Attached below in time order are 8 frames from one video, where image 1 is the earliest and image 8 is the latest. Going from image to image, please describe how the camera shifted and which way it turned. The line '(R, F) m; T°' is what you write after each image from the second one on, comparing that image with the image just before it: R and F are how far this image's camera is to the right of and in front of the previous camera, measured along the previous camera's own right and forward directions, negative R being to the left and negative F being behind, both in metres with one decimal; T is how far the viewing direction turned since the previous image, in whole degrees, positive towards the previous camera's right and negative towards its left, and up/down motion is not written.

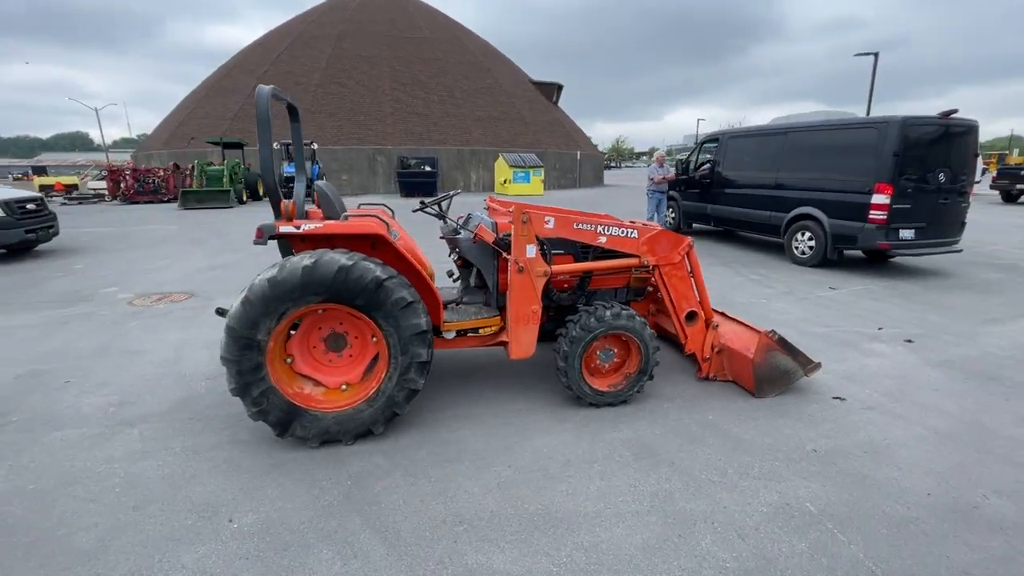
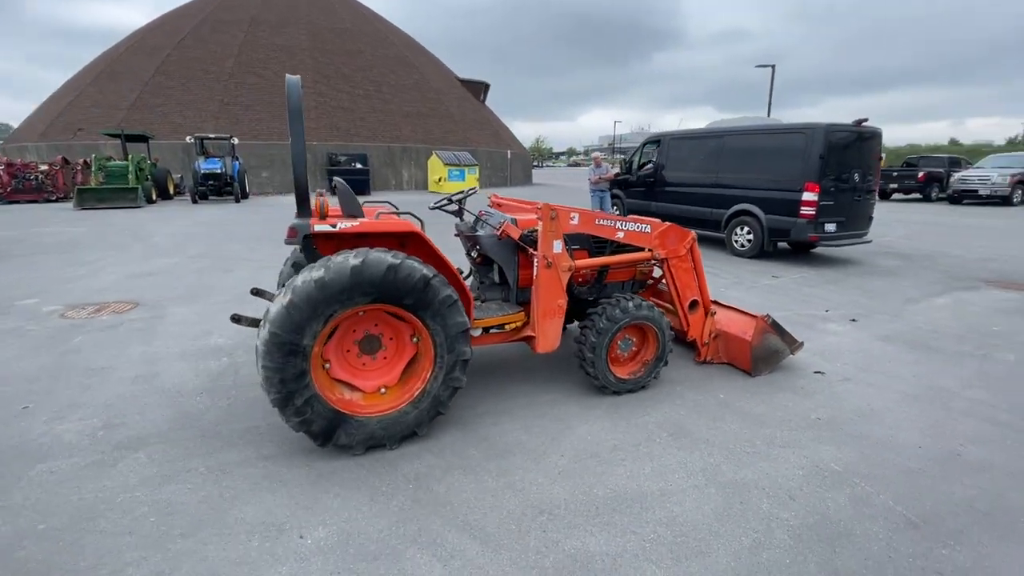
(-0.8, 0.0) m; +9°
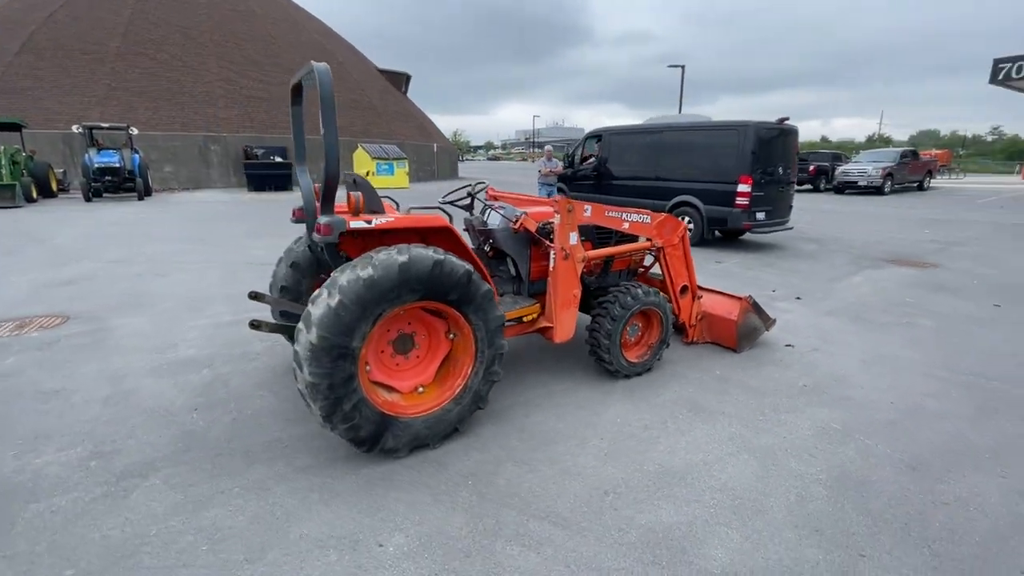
(-0.8, 0.0) m; +9°
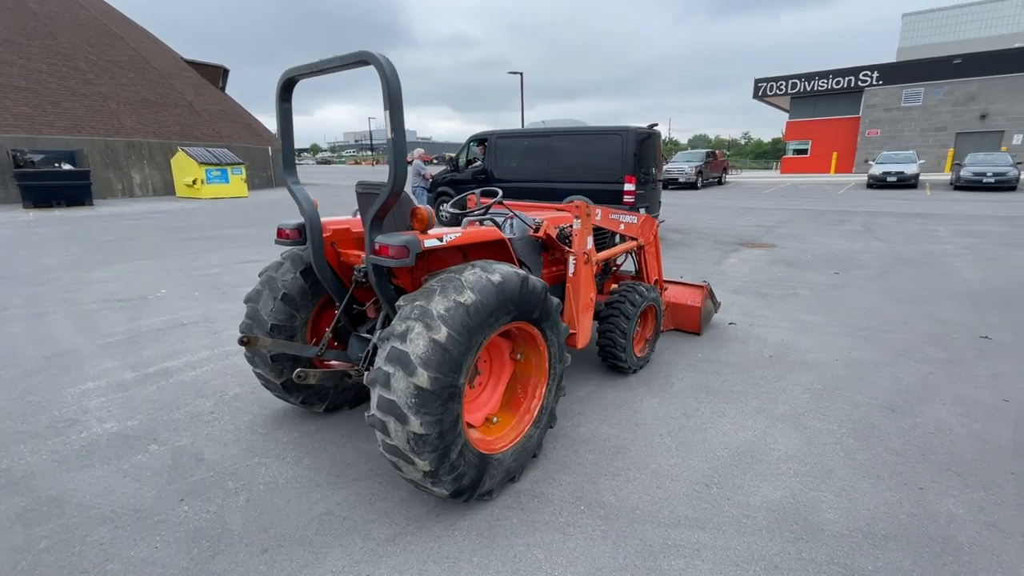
(-1.3, +0.4) m; +18°
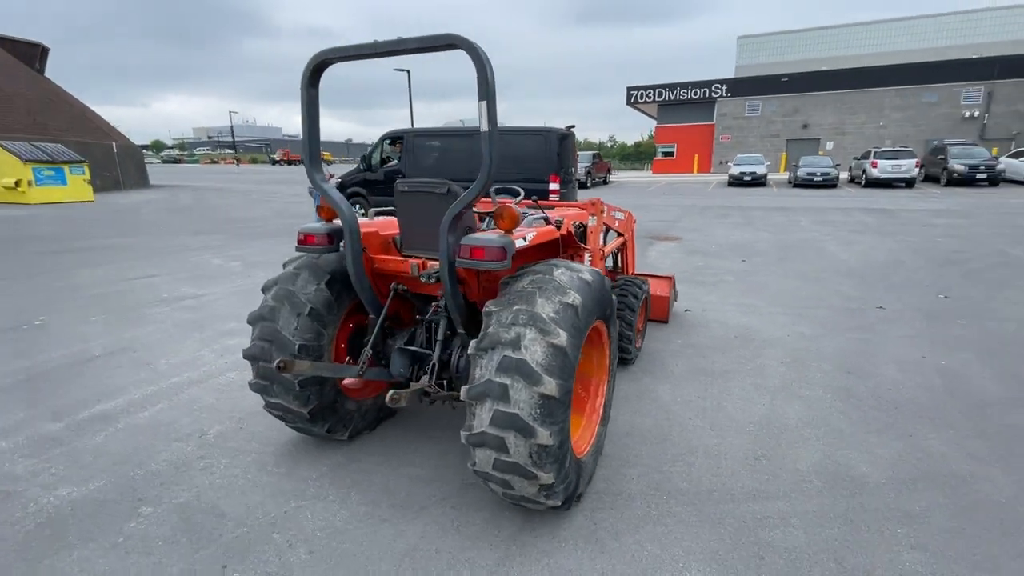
(-1.0, +0.2) m; +14°
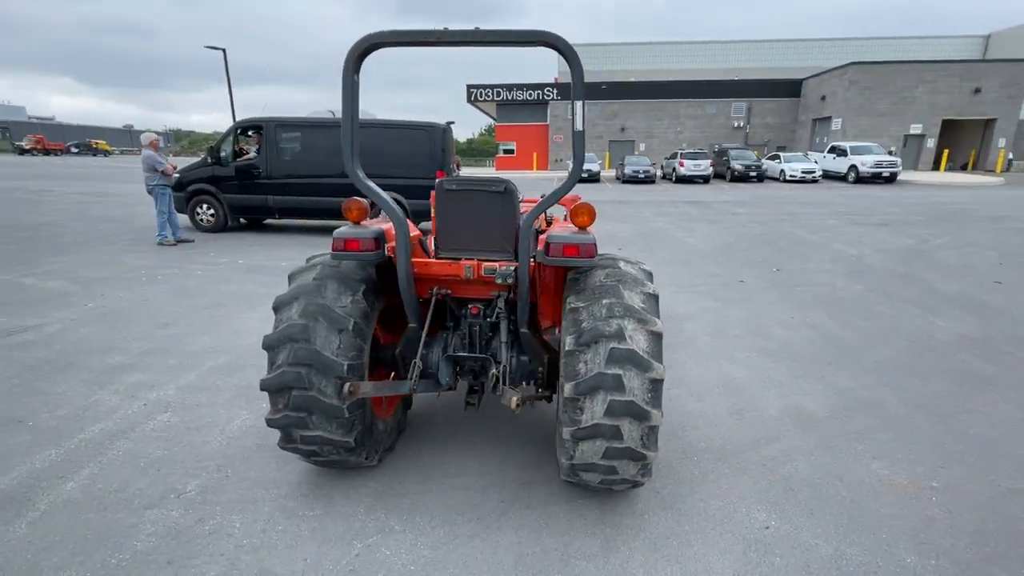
(-1.2, +0.2) m; +19°
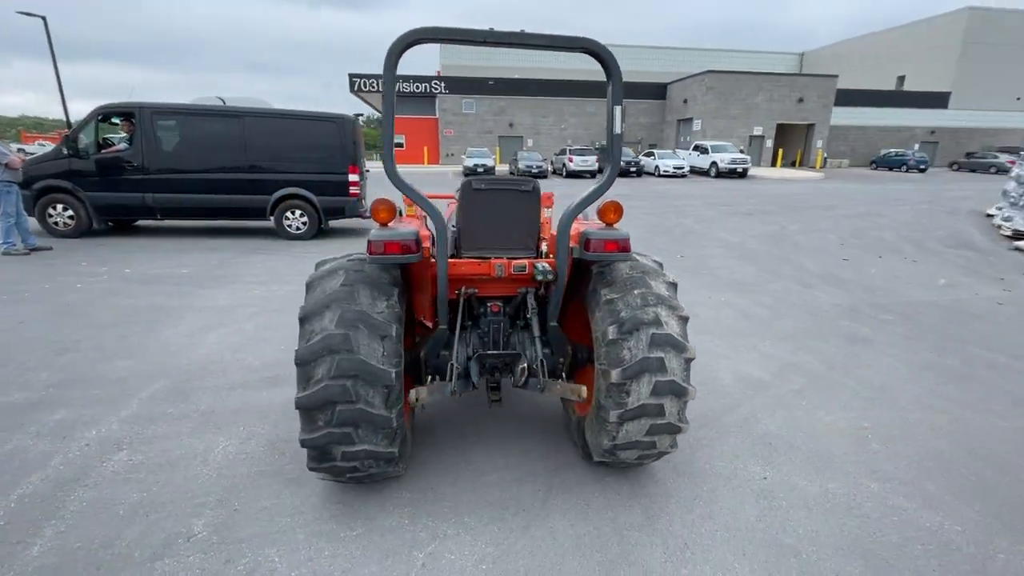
(-0.8, 0.0) m; +13°
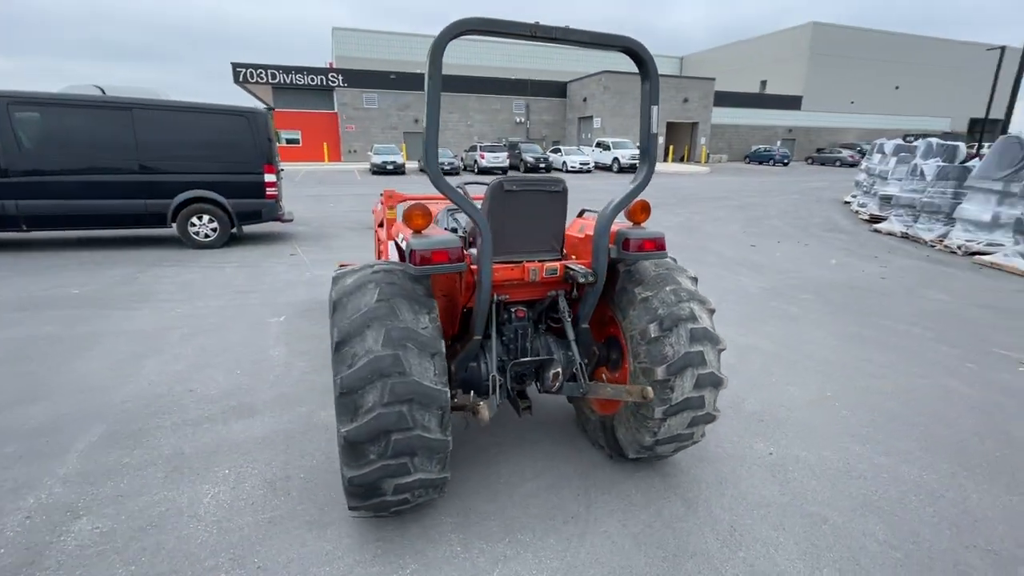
(-0.7, +0.2) m; +11°
